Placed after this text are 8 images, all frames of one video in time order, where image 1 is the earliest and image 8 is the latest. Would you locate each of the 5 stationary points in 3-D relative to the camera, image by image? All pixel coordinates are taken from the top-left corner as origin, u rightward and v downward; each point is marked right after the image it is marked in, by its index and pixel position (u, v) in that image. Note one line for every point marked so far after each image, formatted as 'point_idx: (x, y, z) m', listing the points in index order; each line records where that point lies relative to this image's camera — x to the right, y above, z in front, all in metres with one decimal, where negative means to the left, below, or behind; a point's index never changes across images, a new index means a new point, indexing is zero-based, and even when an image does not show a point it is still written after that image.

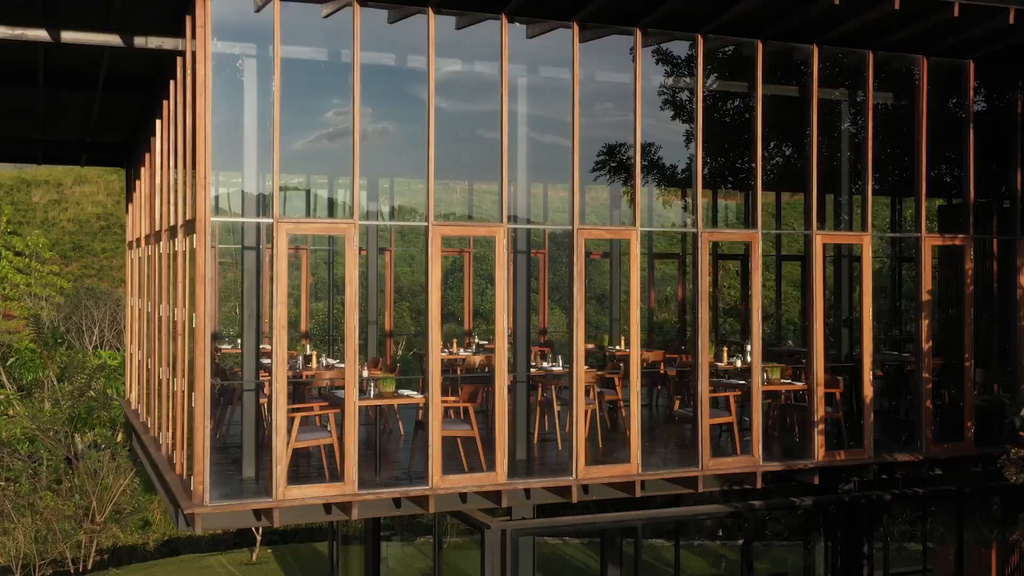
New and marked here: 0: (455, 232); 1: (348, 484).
0: (-0.4, +0.5, +9.7) m
1: (-1.3, -1.6, +9.3) m
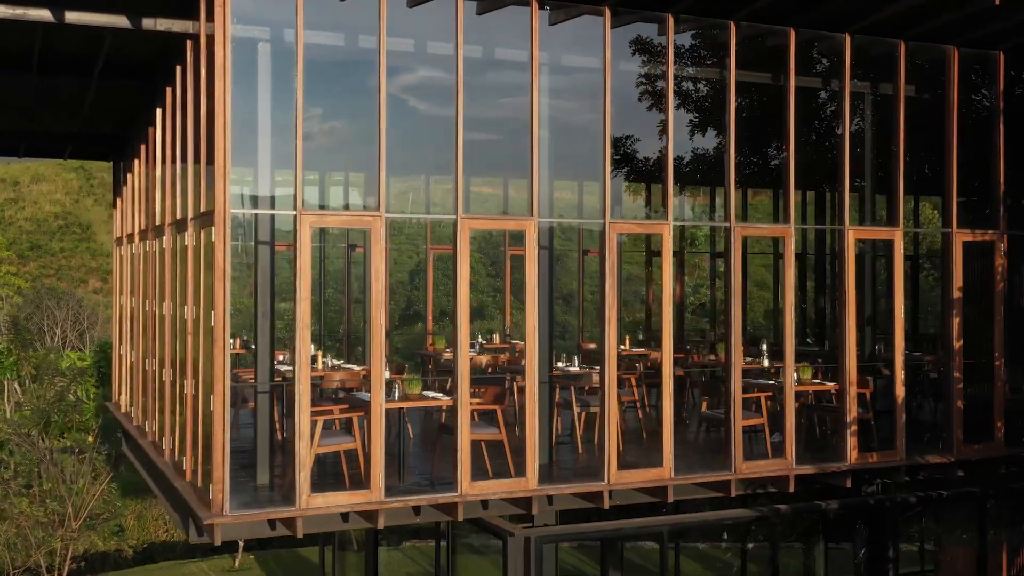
0: (-0.2, +0.5, +9.3) m
1: (-1.0, -1.5, +8.8) m
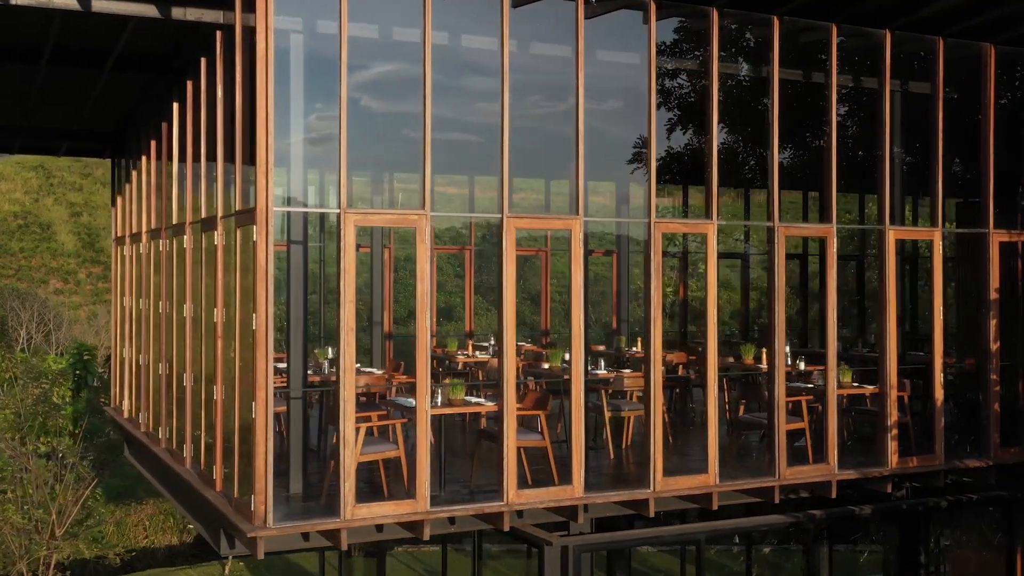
0: (+0.2, +0.5, +8.9) m
1: (-0.7, -1.5, +8.4) m
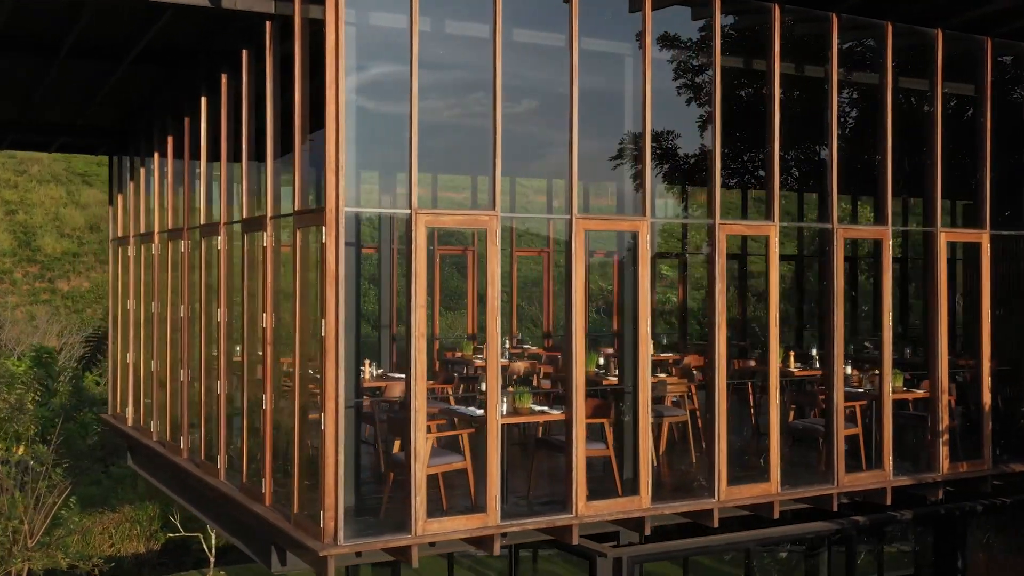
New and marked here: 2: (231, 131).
0: (+0.6, +0.5, +8.6) m
1: (-0.1, -1.6, +8.1) m
2: (-2.3, +1.3, +9.8) m
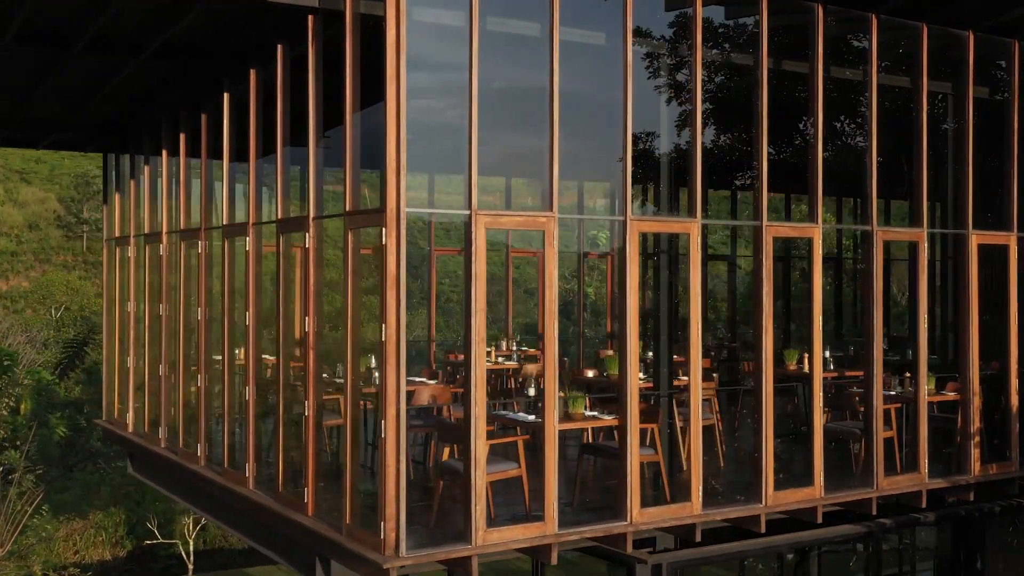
0: (+1.0, +0.4, +8.5) m
1: (+0.2, -1.6, +7.9) m
2: (-2.0, +1.3, +9.5) m
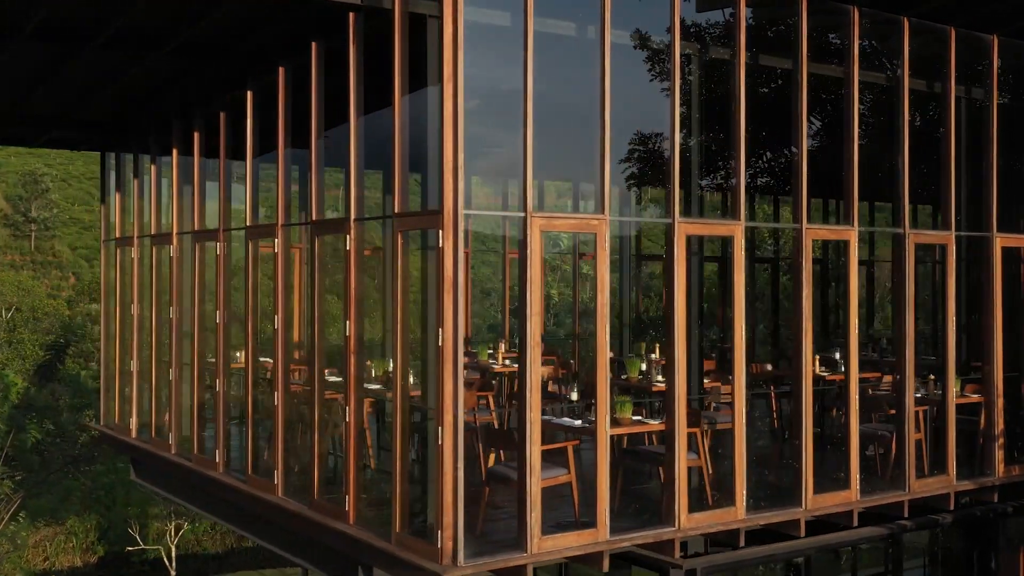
0: (+1.3, +0.4, +8.4) m
1: (+0.6, -1.6, +7.8) m
2: (-1.7, +1.3, +9.3) m
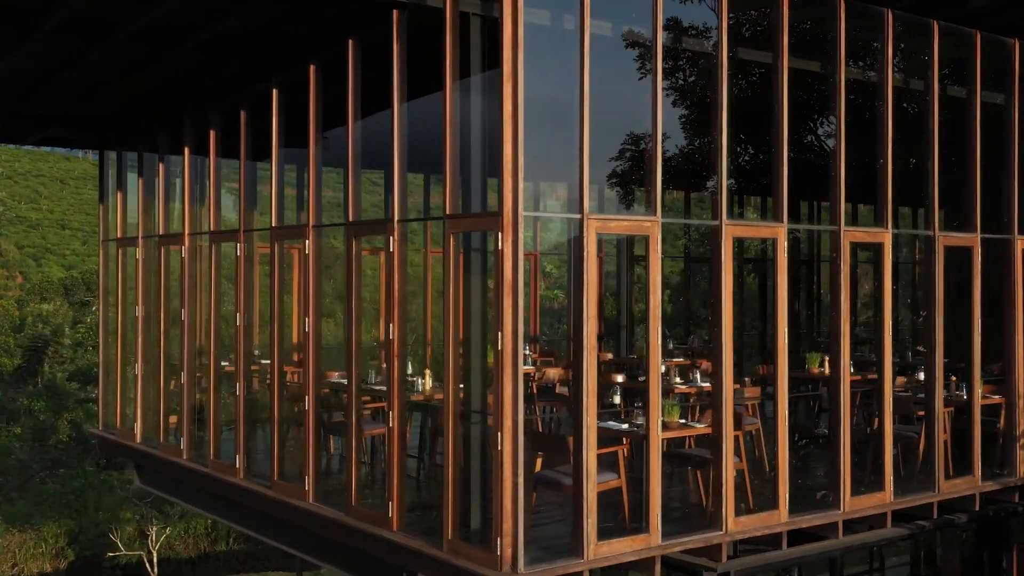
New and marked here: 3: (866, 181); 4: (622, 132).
0: (+1.6, +0.4, +8.4) m
1: (+0.9, -1.6, +7.7) m
2: (-1.4, +1.3, +9.1) m
3: (+2.9, +0.9, +9.5) m
4: (+0.7, +1.0, +7.7) m
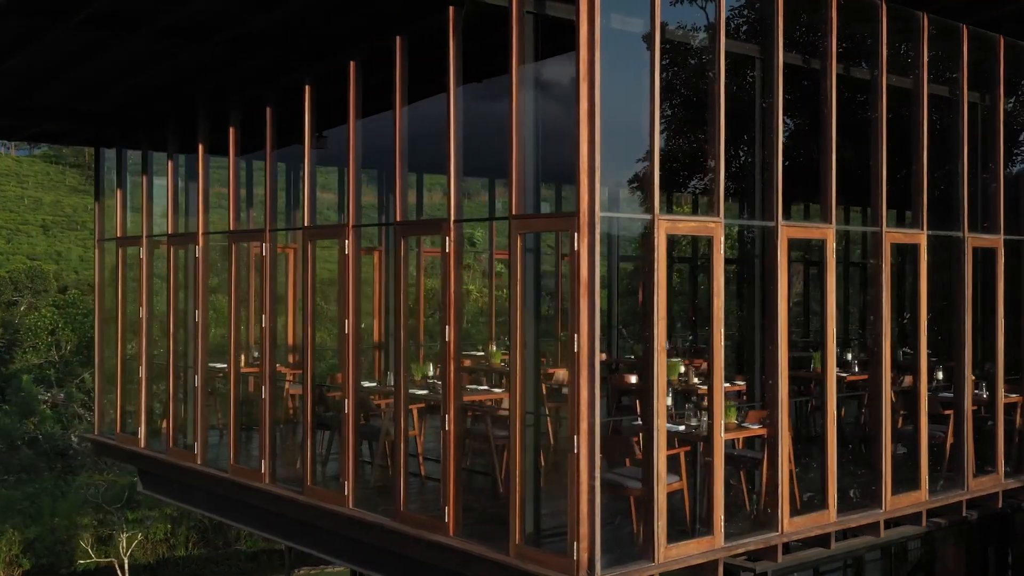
0: (+2.0, +0.4, +8.4) m
1: (+1.3, -1.6, +7.7) m
2: (-1.1, +1.2, +8.9) m
3: (+3.2, +0.9, +9.6) m
4: (+1.1, +1.0, +7.7) m
